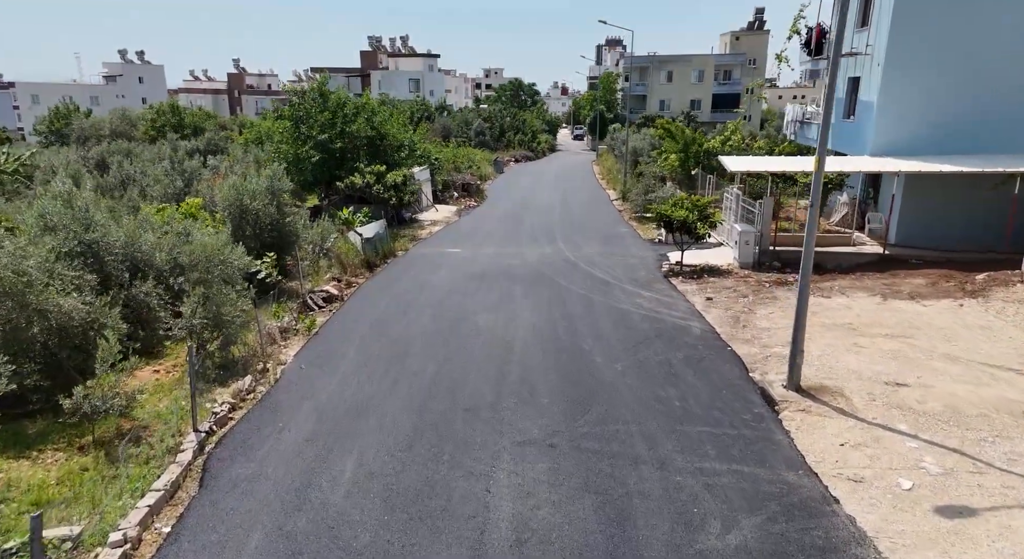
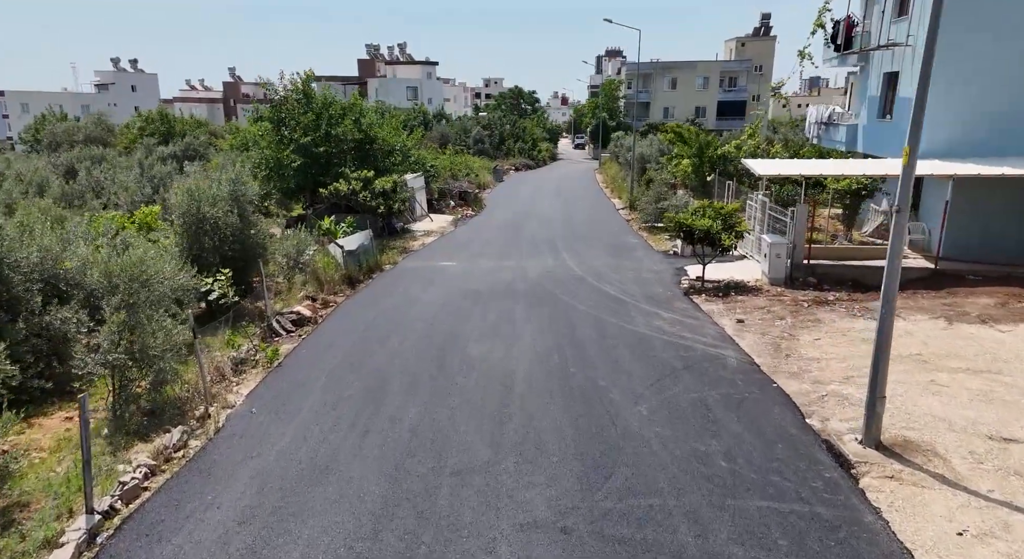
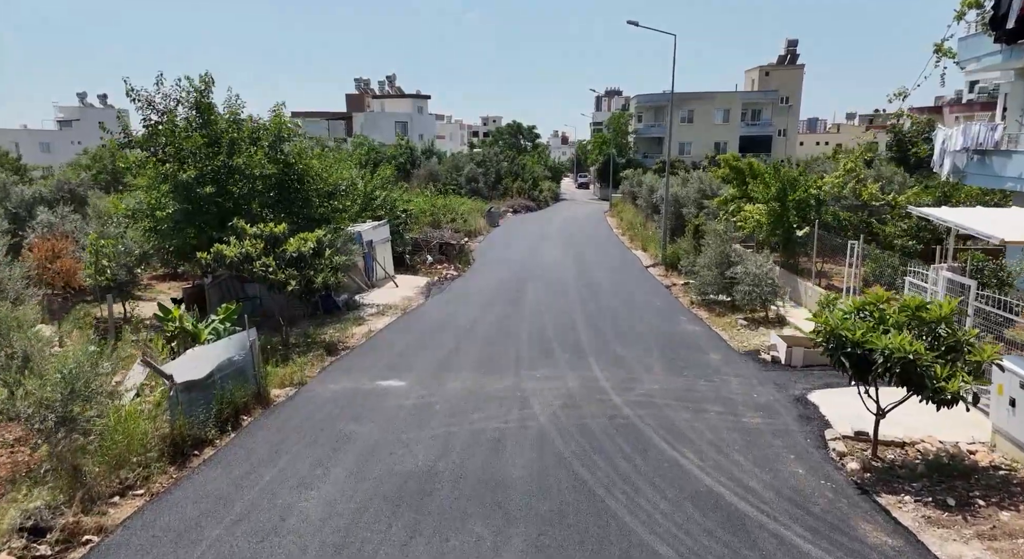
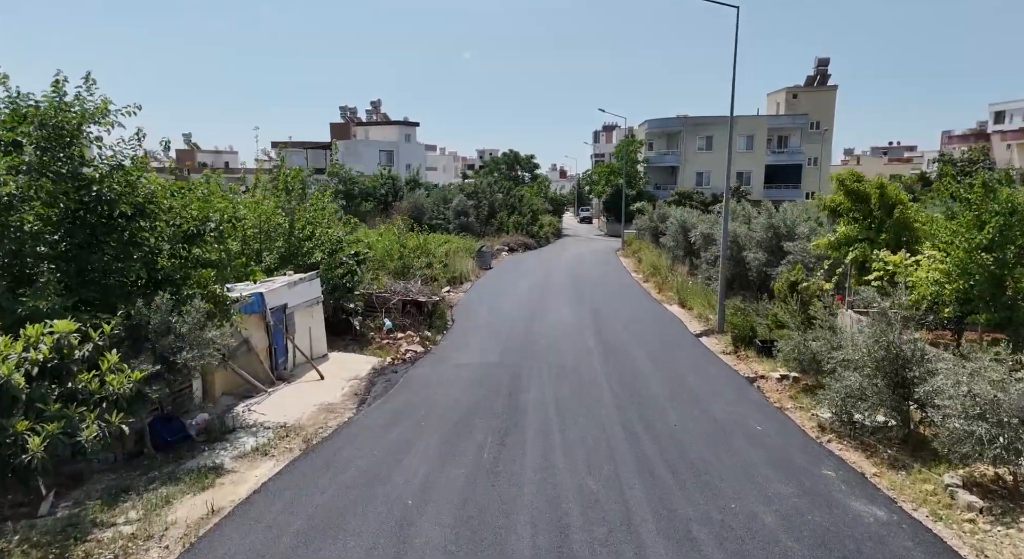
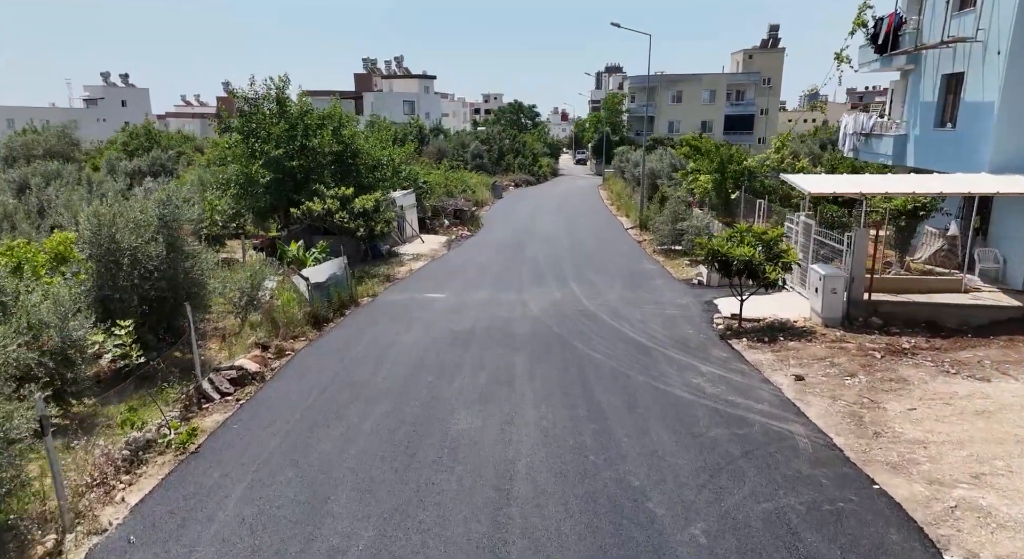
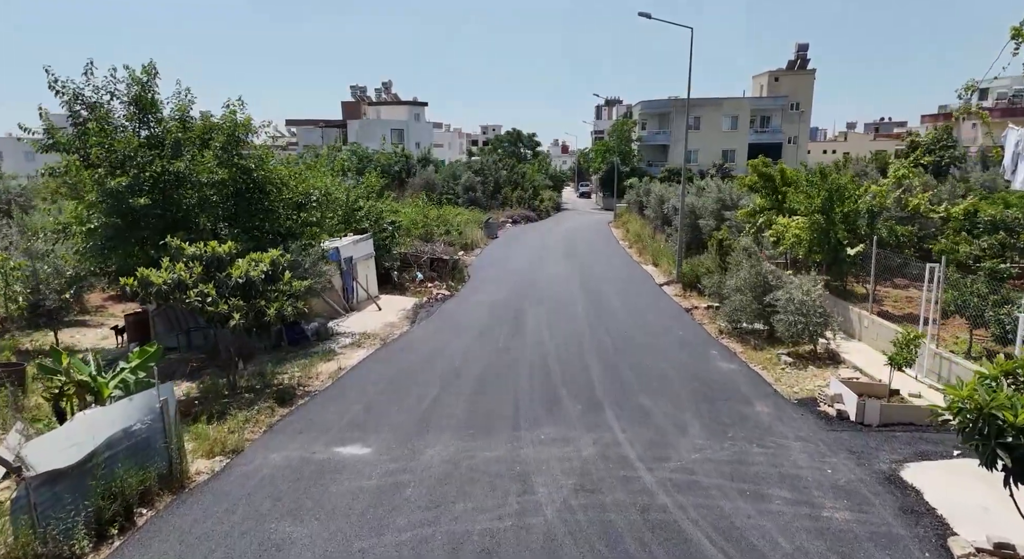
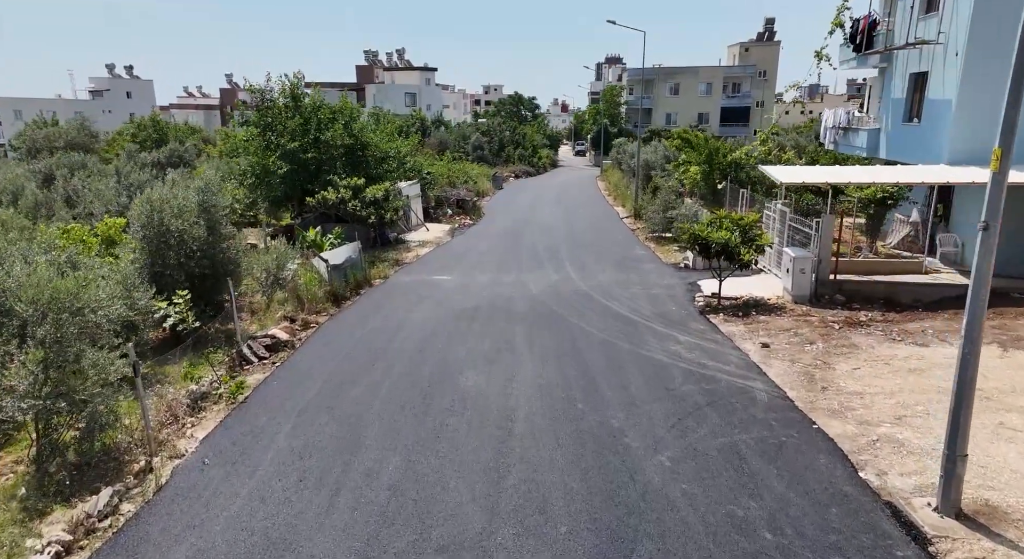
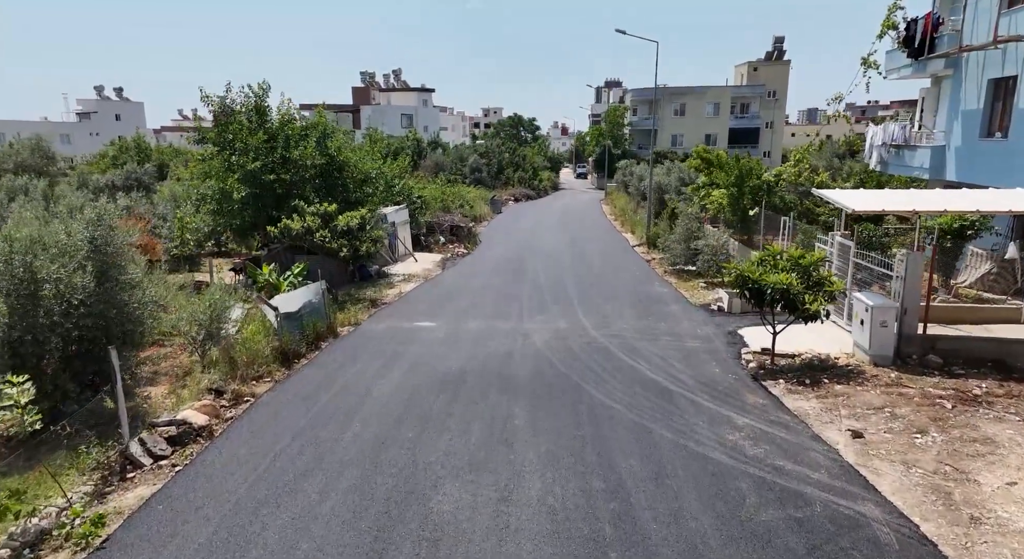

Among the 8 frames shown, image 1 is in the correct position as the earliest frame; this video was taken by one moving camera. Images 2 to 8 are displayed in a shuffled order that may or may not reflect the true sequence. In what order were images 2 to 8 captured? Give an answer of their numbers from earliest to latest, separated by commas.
2, 7, 5, 8, 3, 6, 4
